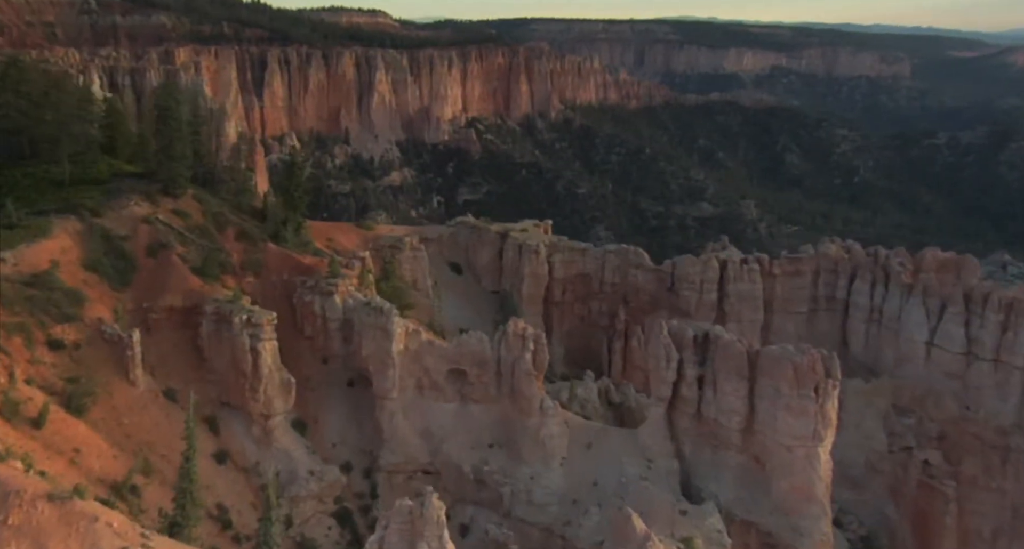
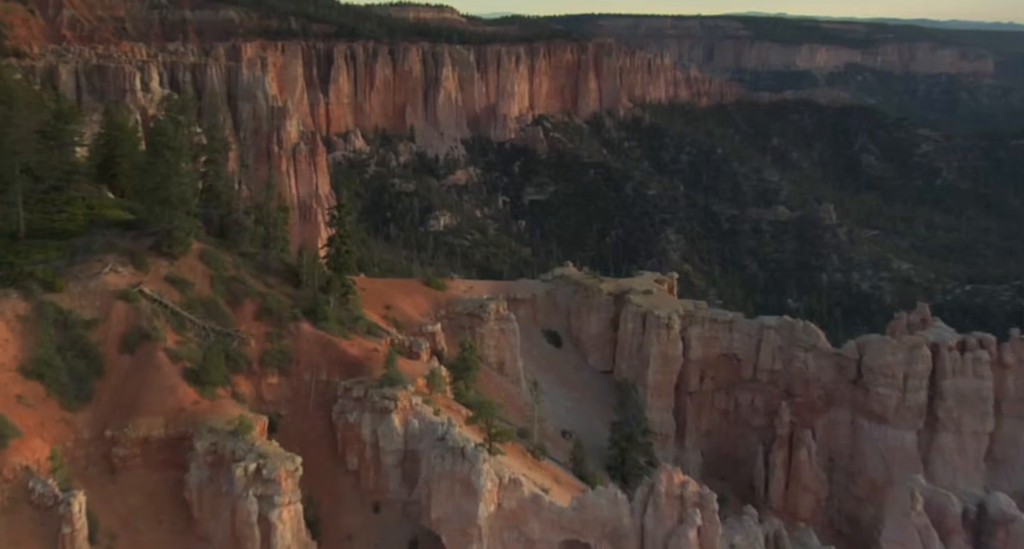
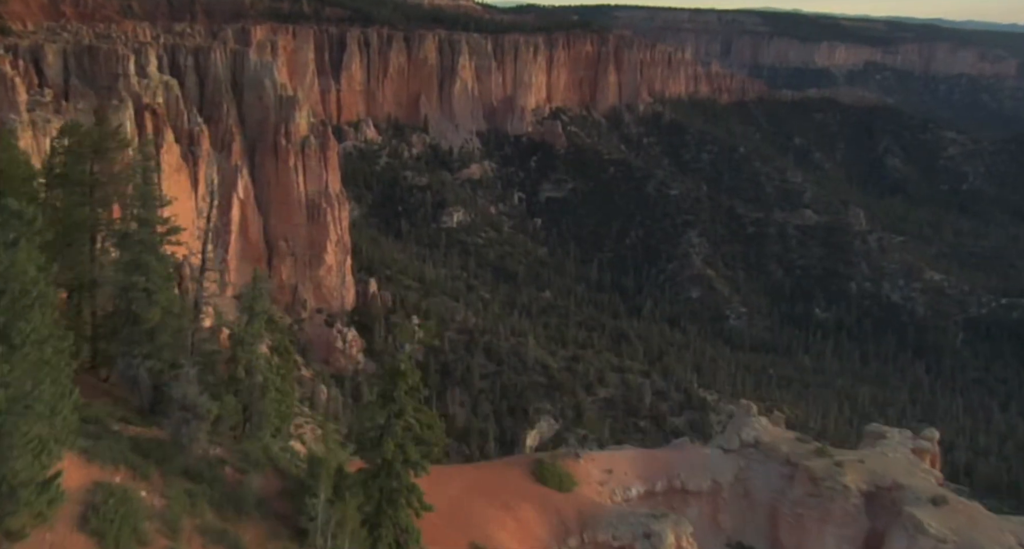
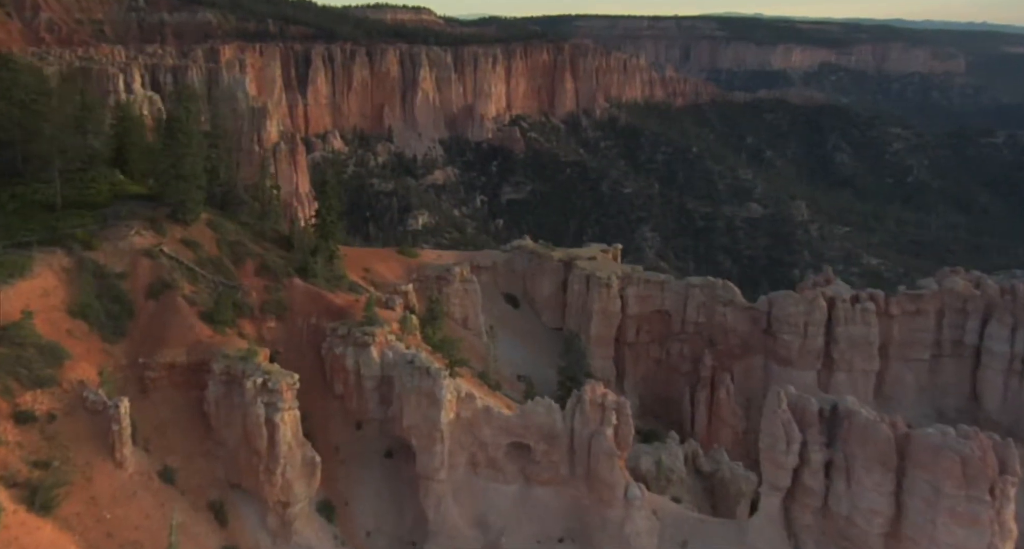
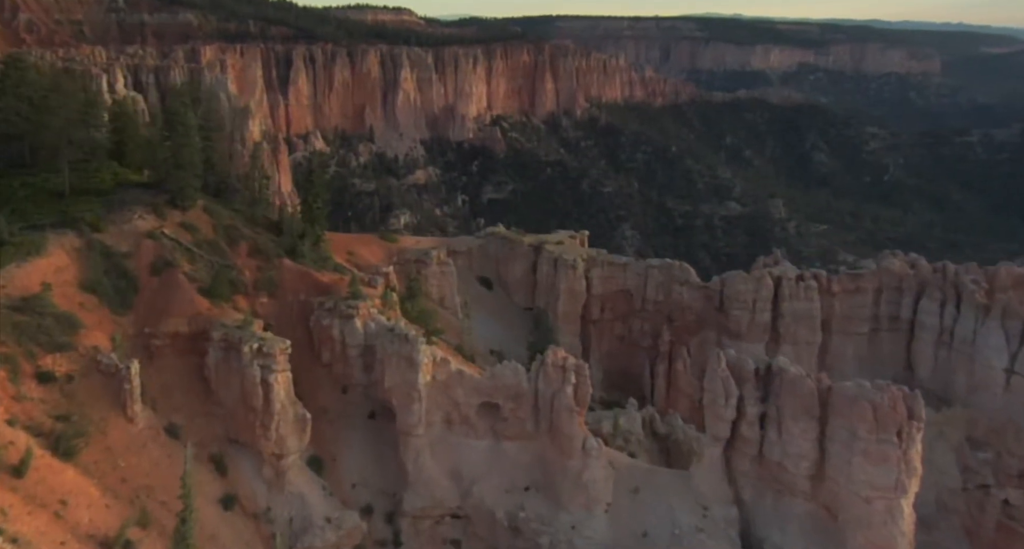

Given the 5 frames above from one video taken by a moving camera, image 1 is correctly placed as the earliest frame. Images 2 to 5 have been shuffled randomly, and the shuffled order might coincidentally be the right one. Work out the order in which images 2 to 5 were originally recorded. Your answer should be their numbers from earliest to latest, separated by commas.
5, 4, 2, 3
